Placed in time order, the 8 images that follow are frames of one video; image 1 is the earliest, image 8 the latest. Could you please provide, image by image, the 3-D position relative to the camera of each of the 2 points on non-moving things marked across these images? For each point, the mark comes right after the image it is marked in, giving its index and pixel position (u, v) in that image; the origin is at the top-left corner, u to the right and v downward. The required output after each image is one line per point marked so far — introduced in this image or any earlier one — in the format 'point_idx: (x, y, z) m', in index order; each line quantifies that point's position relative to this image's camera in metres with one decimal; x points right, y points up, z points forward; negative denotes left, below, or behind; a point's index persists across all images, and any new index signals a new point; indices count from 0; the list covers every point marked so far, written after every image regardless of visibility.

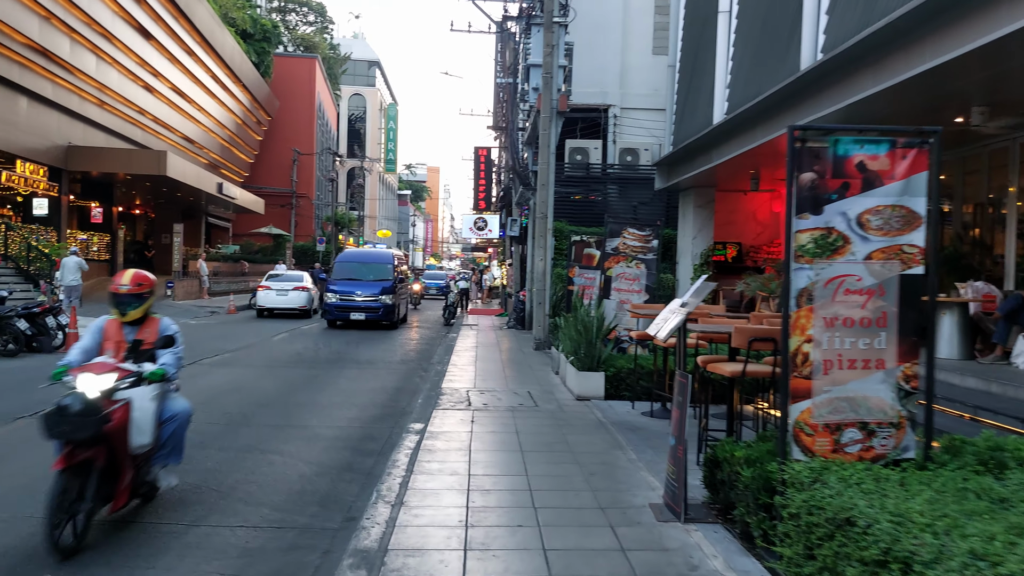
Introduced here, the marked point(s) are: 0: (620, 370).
0: (+1.2, -0.9, +9.3) m
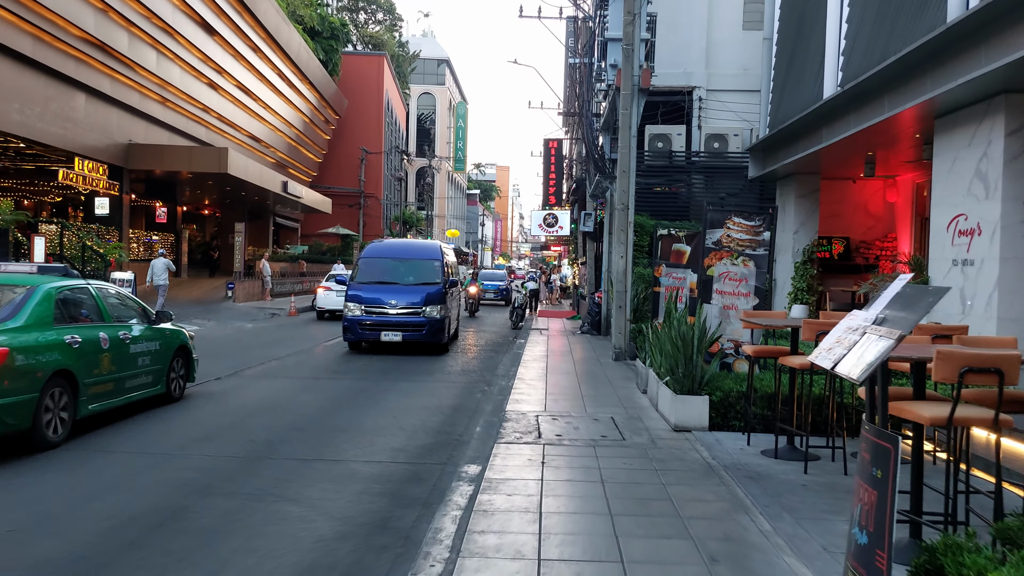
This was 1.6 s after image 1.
0: (+2.0, -1.0, +7.4) m
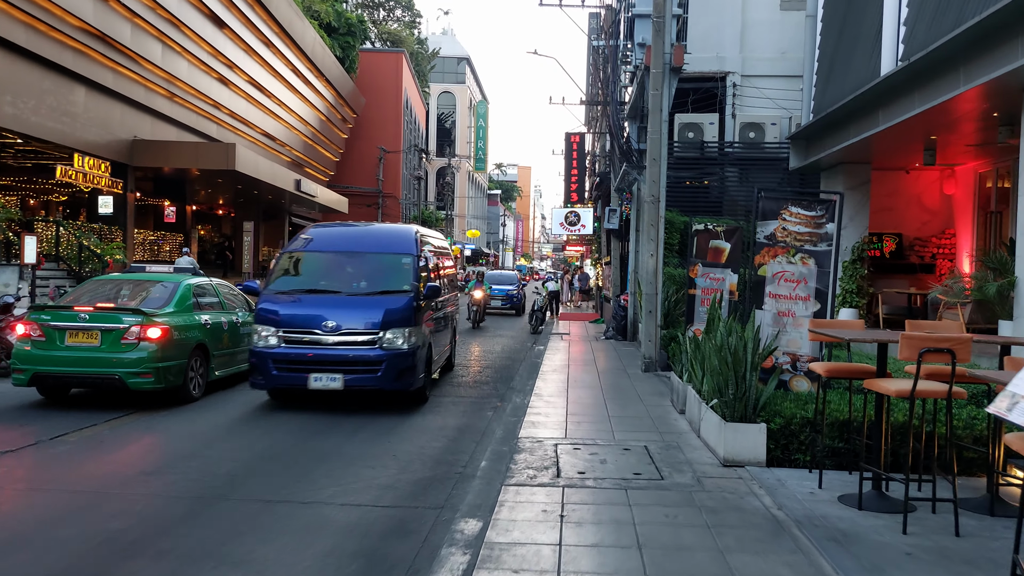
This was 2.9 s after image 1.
0: (+2.1, -1.0, +6.0) m
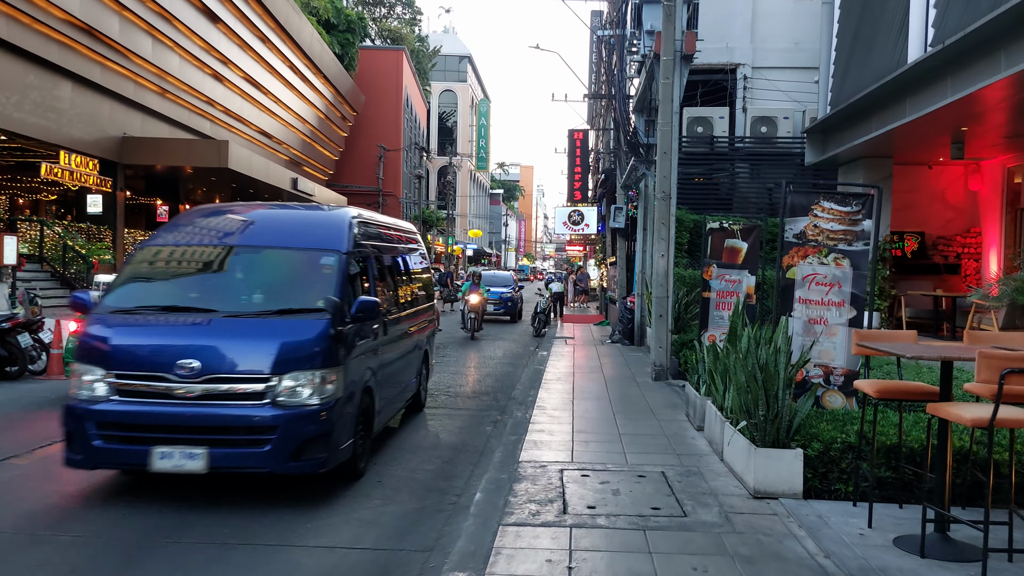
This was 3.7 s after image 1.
0: (+2.1, -1.0, +5.3) m
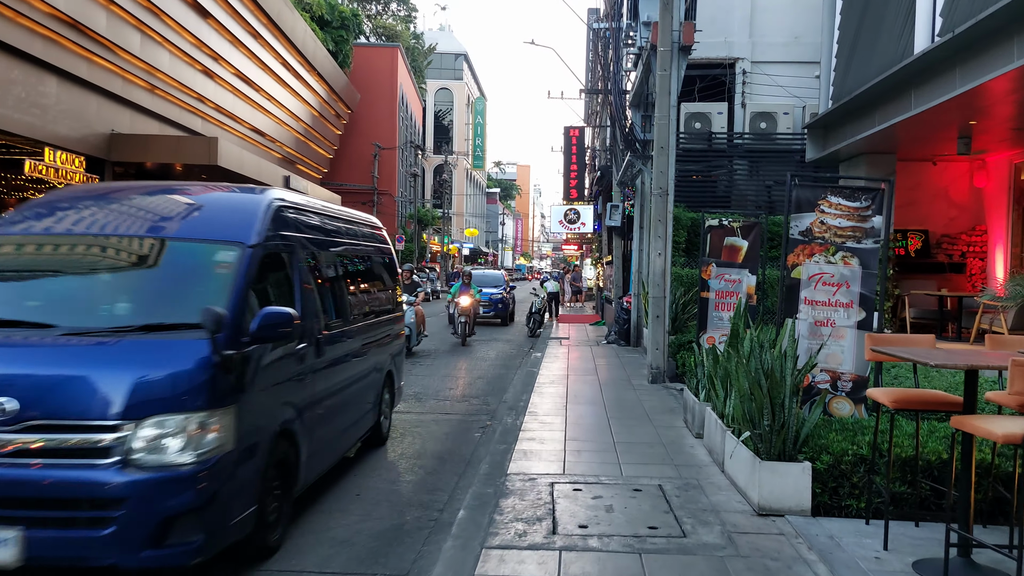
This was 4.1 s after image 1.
0: (+2.0, -1.0, +4.9) m
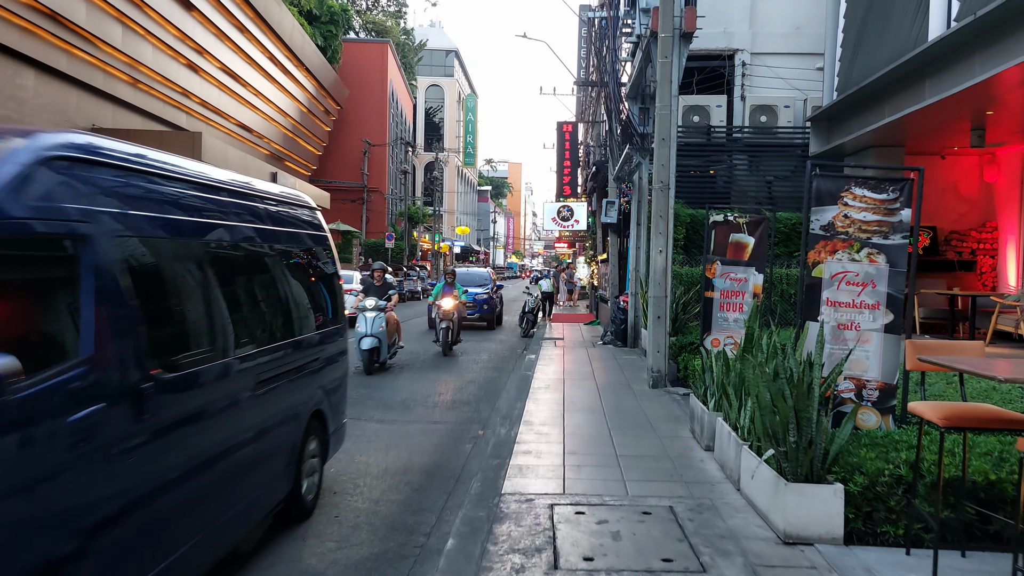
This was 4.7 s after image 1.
0: (+1.9, -1.0, +4.4) m
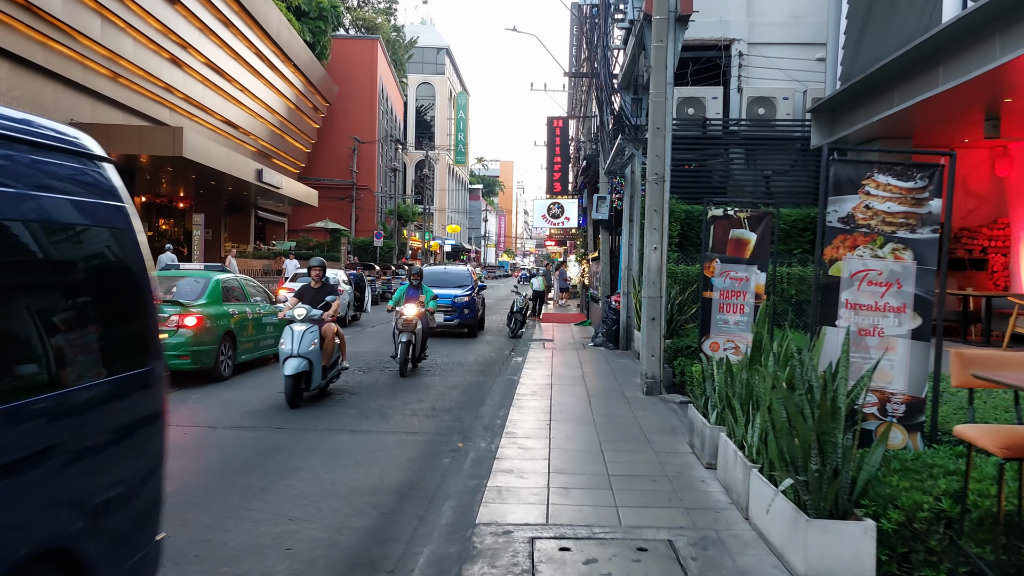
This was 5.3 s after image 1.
0: (+1.8, -1.0, +3.7) m
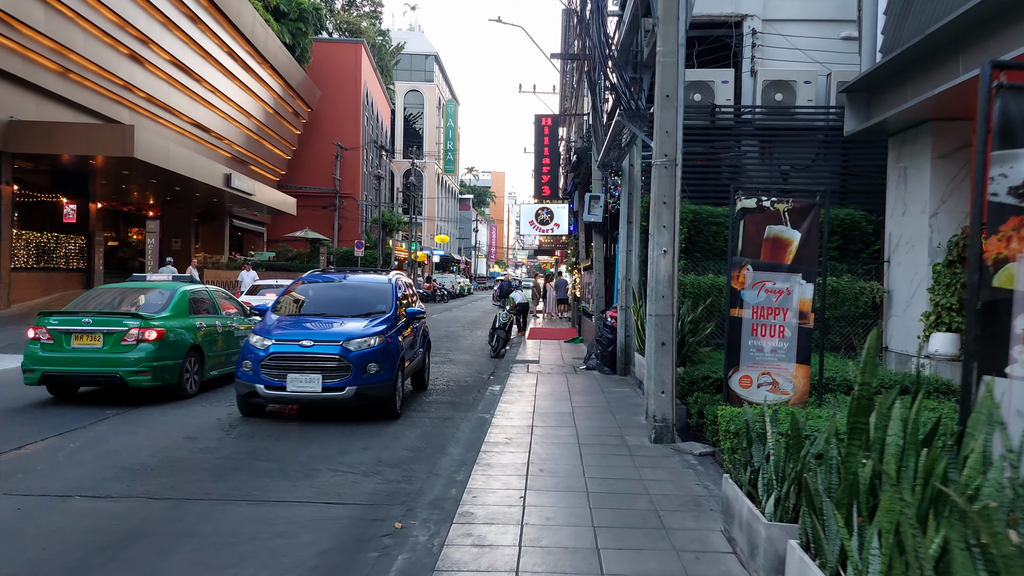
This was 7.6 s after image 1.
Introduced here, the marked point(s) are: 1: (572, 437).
0: (+1.6, -1.1, +1.6) m
1: (+0.5, -1.4, +7.5) m
